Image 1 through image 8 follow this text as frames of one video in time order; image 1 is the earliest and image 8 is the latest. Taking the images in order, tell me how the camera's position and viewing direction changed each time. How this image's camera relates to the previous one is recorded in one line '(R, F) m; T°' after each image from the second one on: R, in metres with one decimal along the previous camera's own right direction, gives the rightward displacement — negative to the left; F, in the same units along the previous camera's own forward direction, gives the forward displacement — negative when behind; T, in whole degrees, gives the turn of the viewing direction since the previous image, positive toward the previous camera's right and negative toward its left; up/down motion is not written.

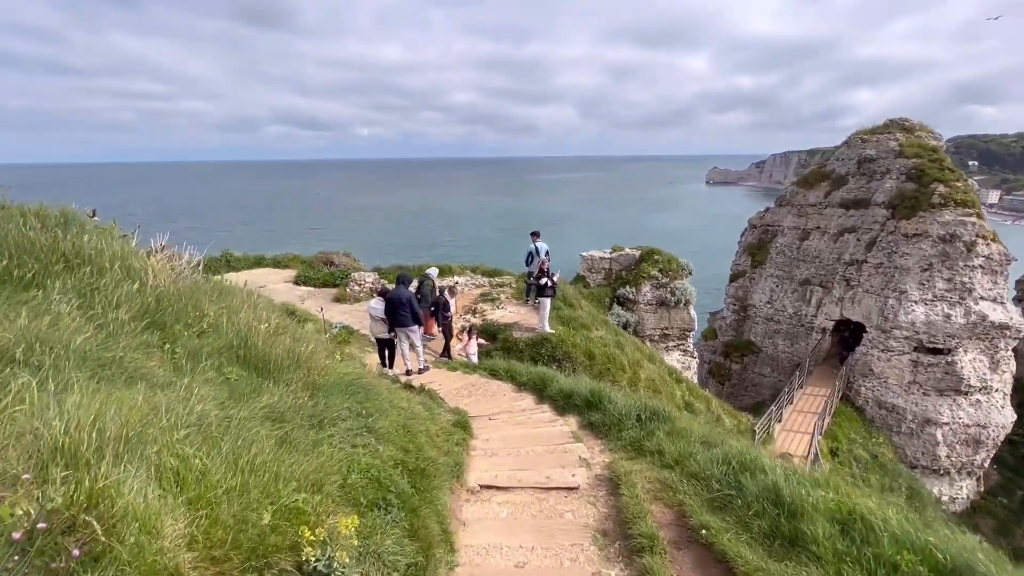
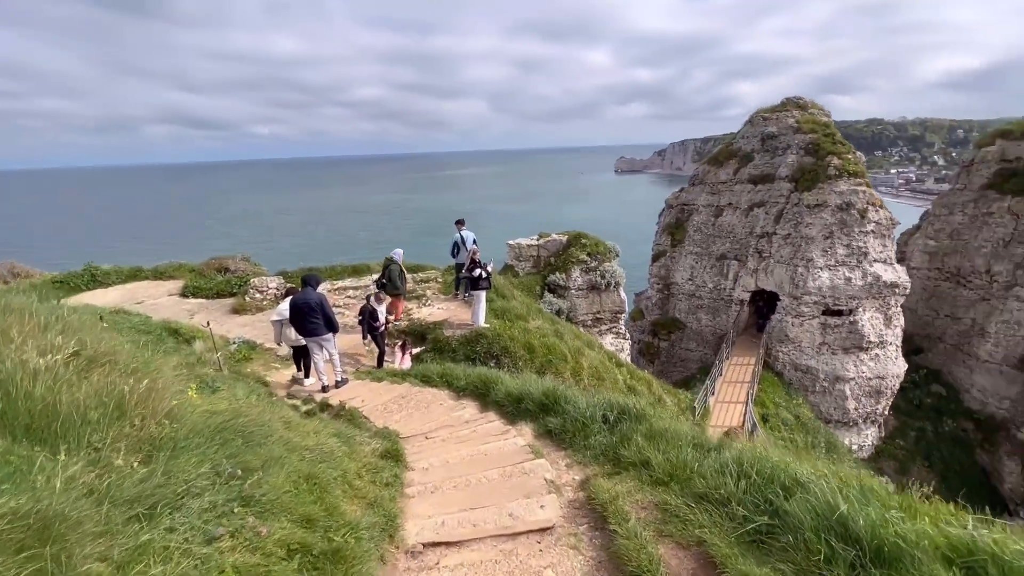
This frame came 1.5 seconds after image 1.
(-0.1, +1.1) m; +9°
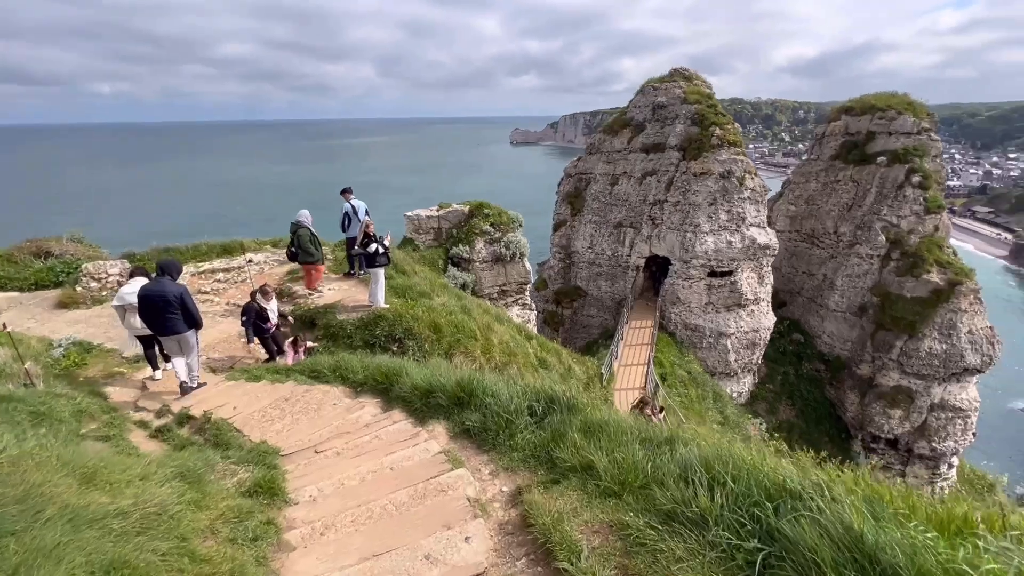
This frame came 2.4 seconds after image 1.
(0.0, +0.9) m; +12°
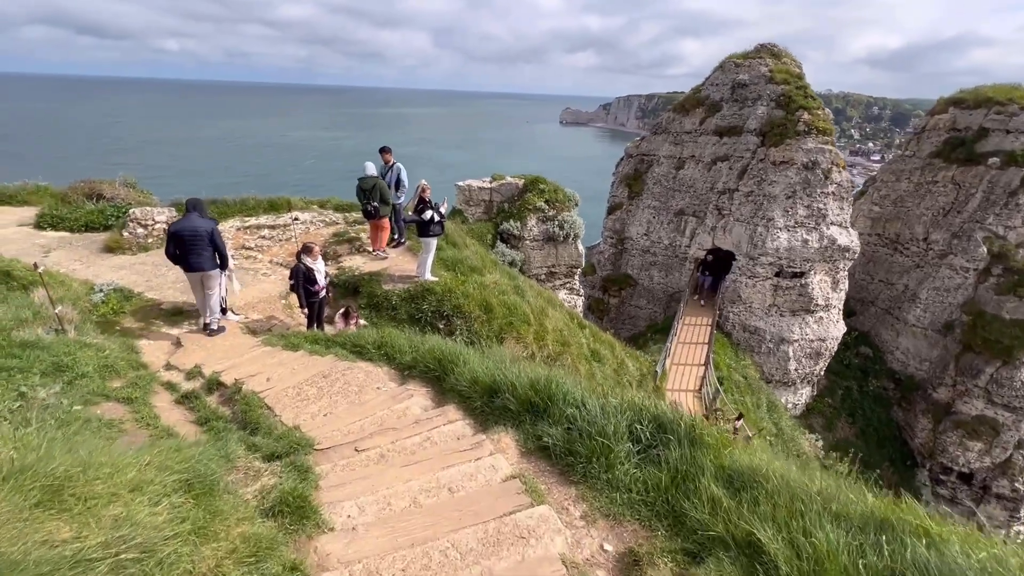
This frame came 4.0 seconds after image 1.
(-0.5, +1.0) m; -4°
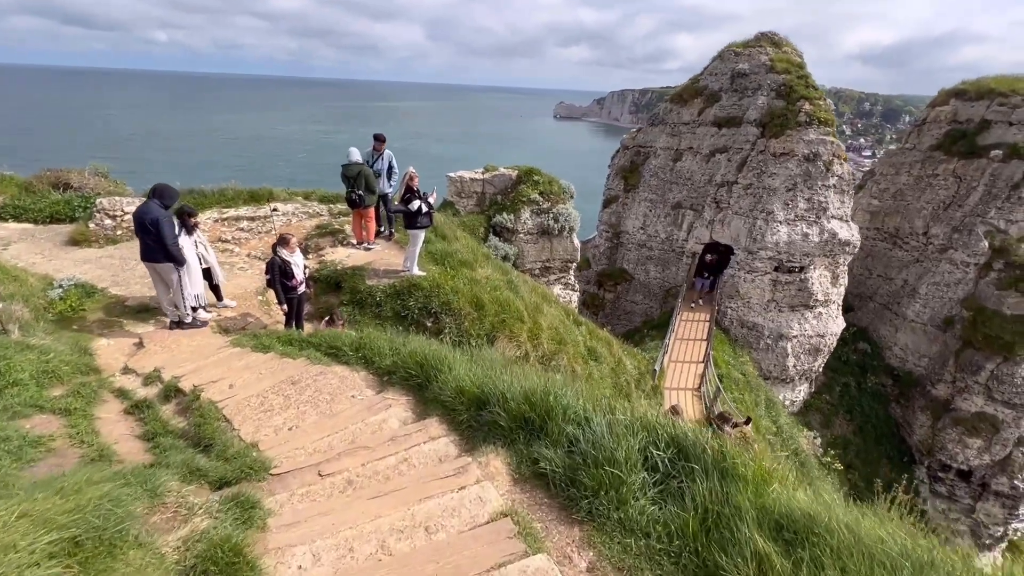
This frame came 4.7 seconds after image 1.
(0.0, +0.6) m; +1°
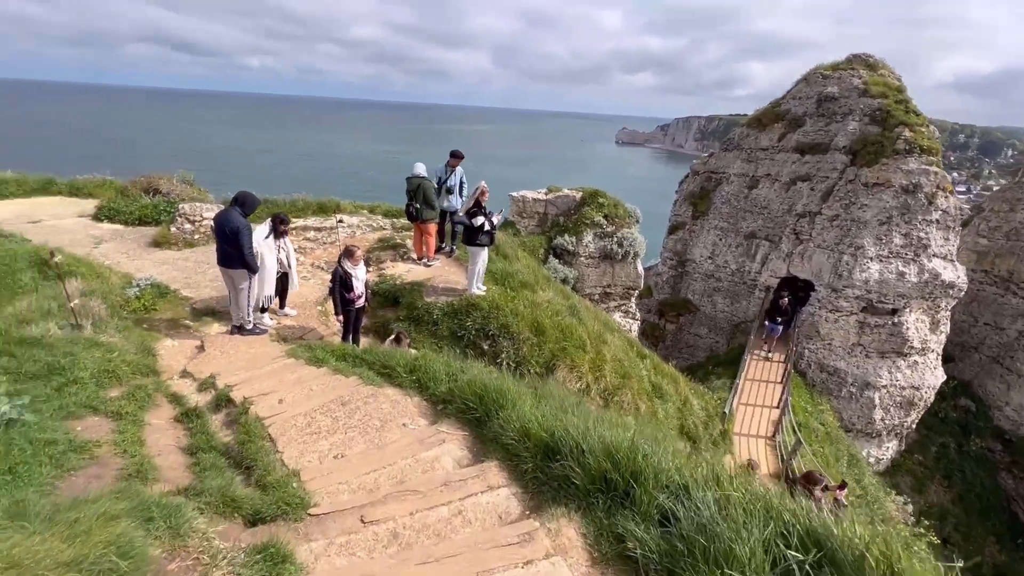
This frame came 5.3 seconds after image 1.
(-0.2, +0.5) m; -6°
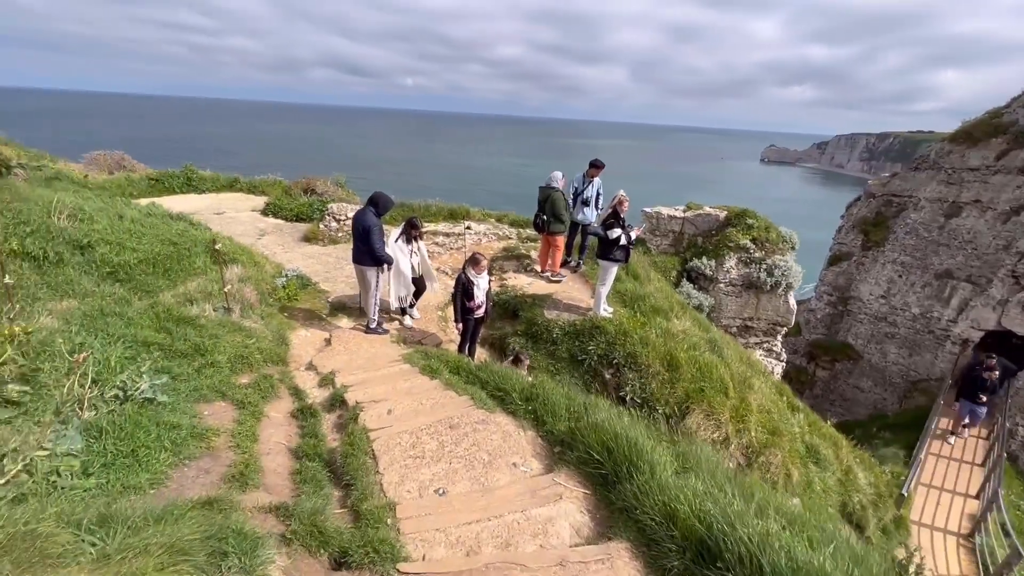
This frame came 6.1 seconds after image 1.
(-0.2, +0.7) m; -14°
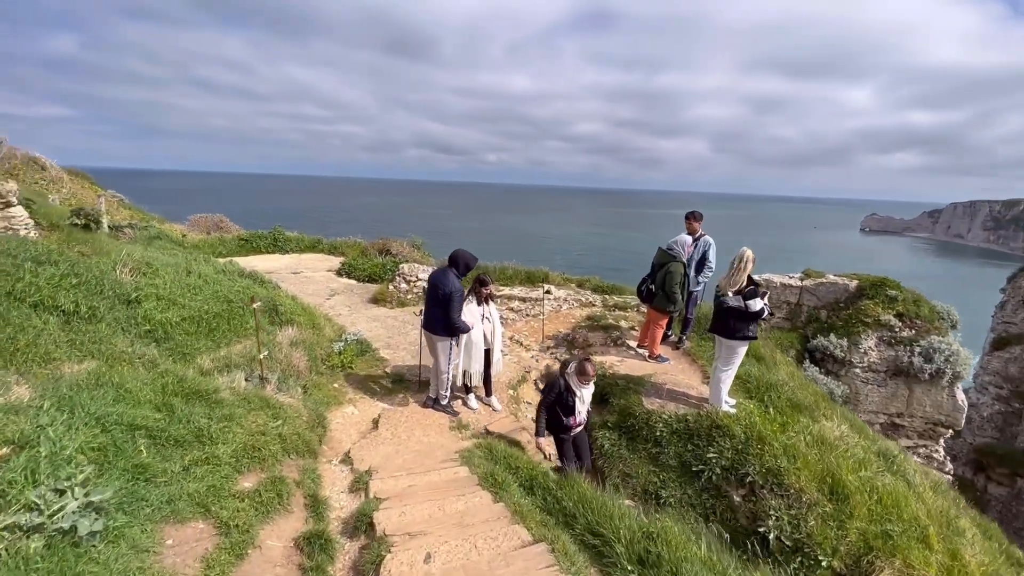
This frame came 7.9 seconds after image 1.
(-0.2, +1.4) m; -9°
